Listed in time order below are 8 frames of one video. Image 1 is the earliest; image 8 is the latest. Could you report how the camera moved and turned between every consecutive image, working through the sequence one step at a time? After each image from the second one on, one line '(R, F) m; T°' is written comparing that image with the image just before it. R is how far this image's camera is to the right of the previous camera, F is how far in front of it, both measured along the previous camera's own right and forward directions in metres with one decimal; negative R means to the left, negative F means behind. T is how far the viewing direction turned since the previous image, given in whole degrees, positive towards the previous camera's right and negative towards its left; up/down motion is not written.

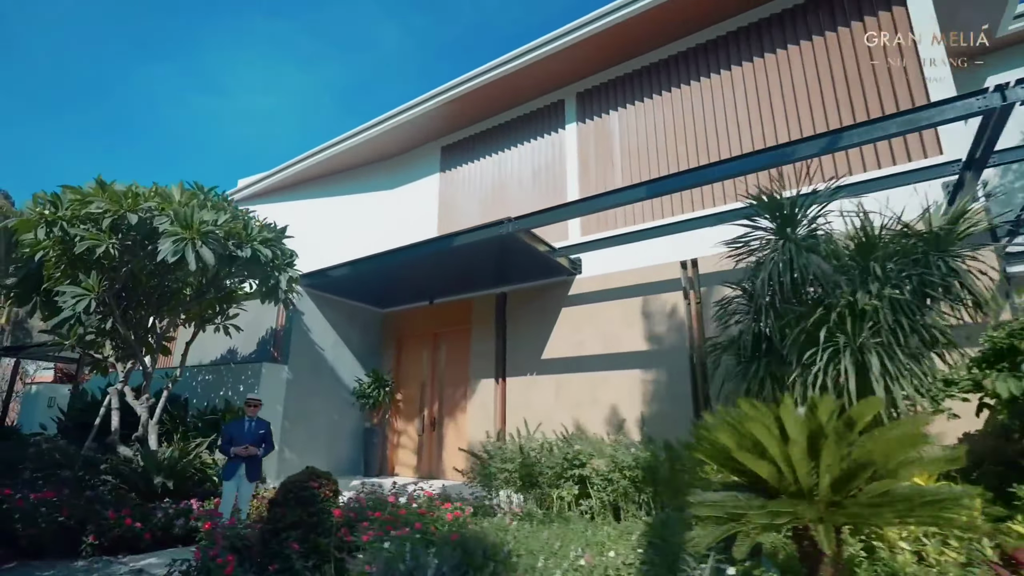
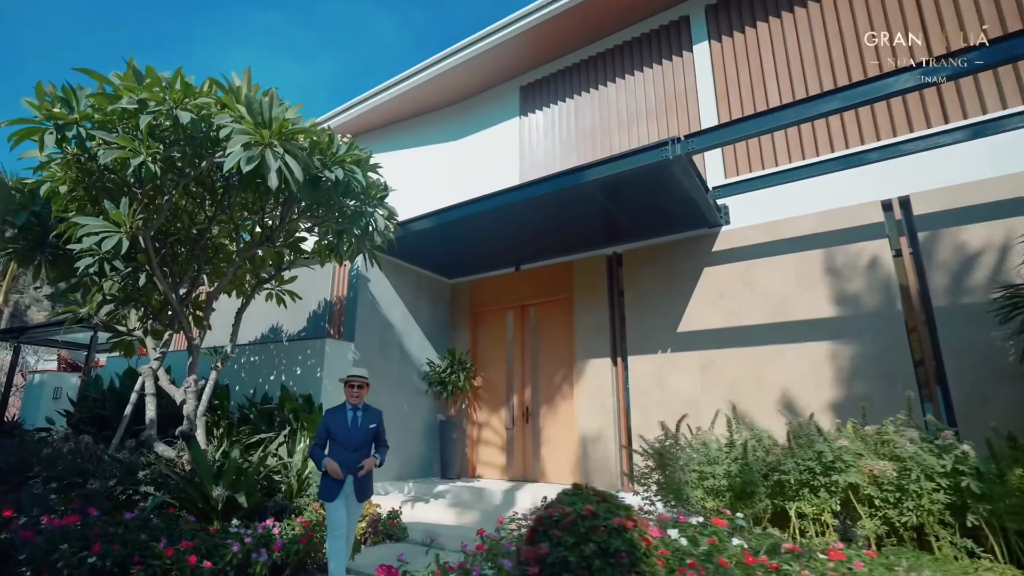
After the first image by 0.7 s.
(-1.6, +1.6) m; 0°
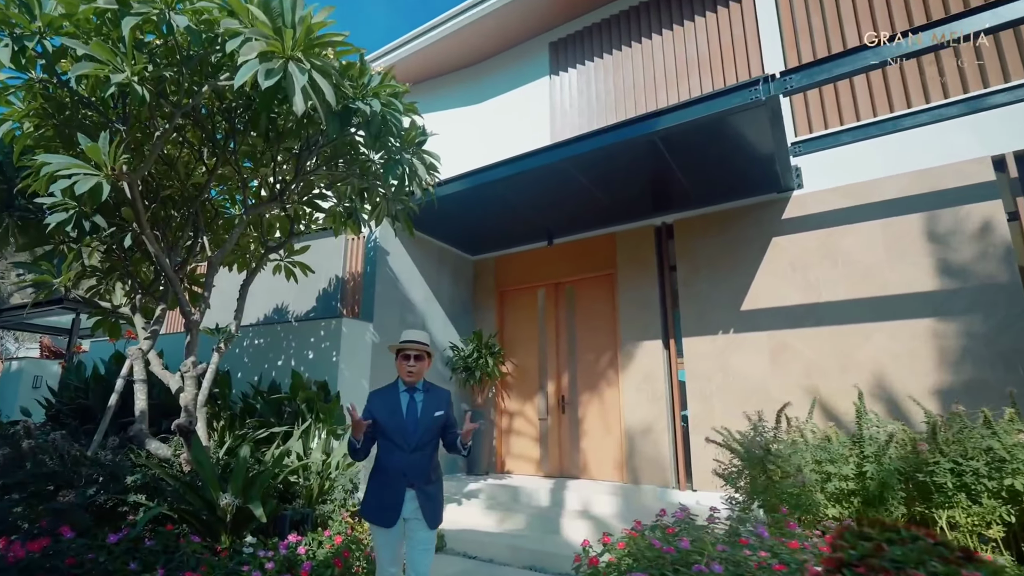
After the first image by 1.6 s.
(-0.6, +0.8) m; +1°
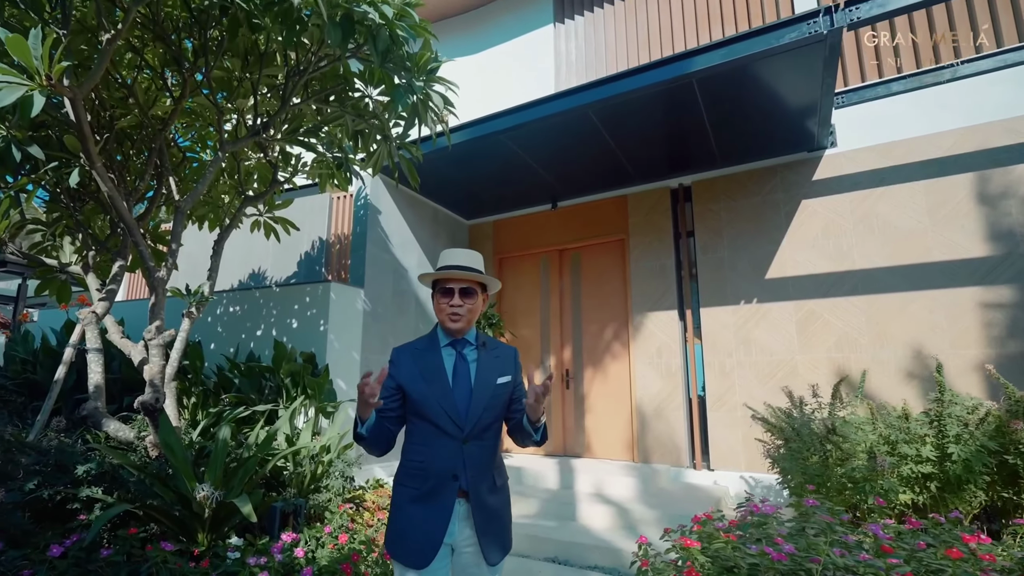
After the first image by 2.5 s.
(-0.3, +0.5) m; +3°
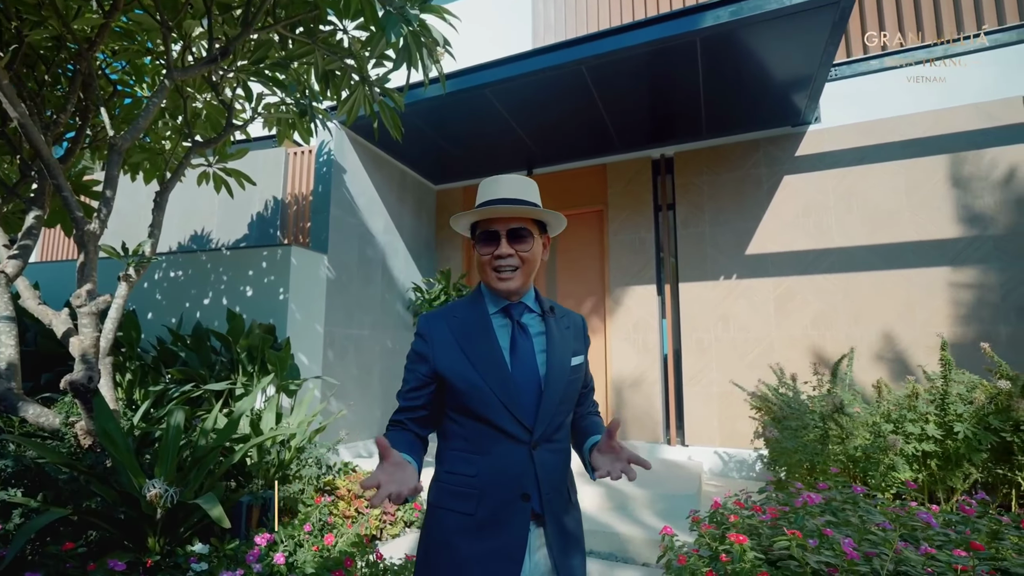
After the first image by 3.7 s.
(-0.3, +0.3) m; +6°
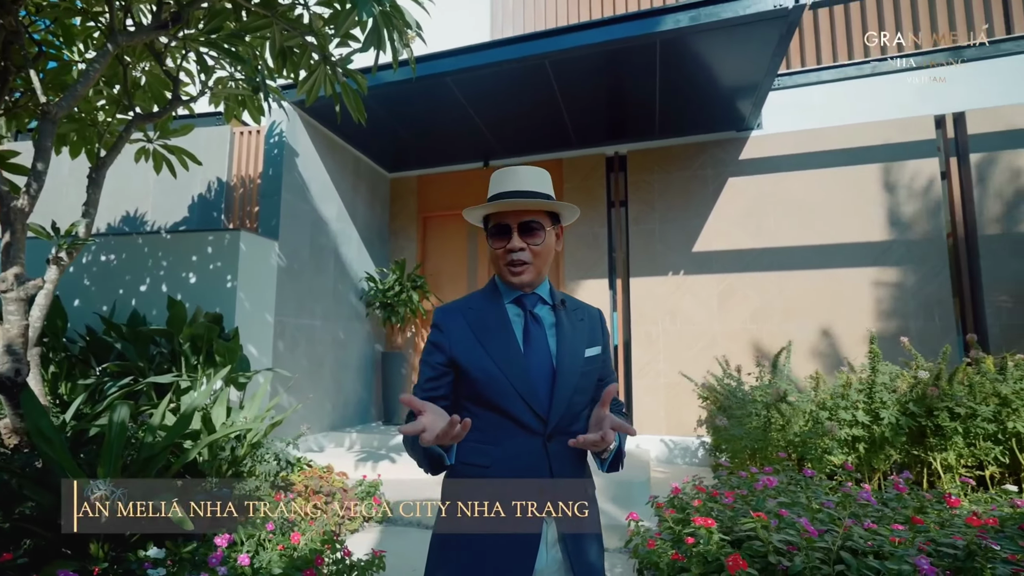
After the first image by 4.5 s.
(-0.2, 0.0) m; +7°
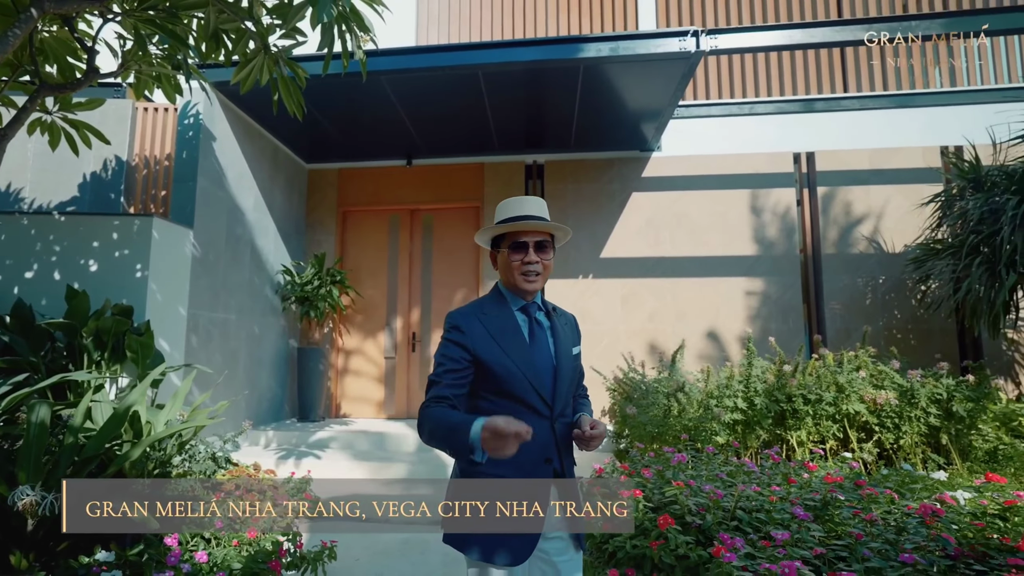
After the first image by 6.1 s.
(-0.3, -0.2) m; +12°
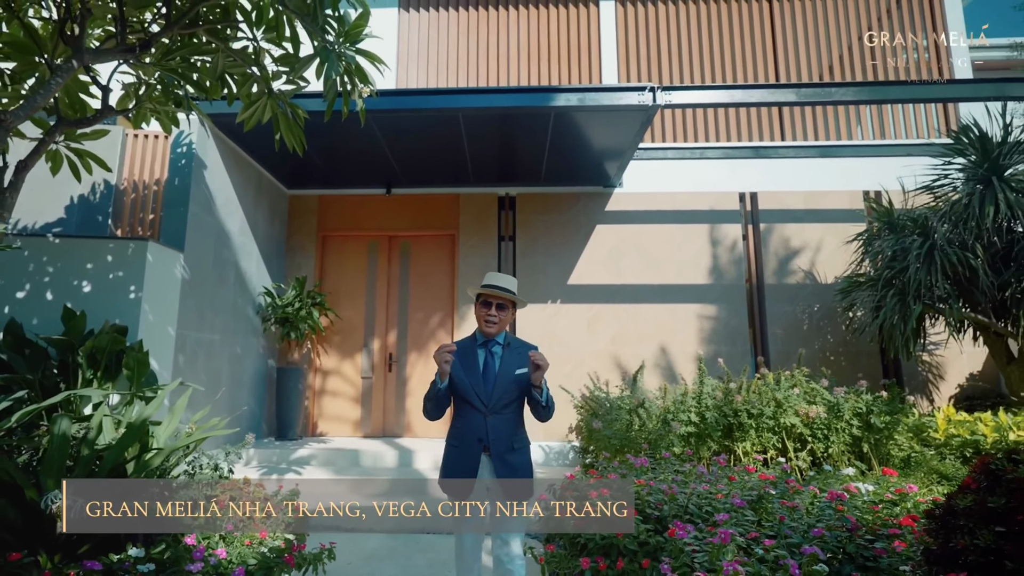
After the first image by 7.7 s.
(-0.1, -0.4) m; +4°
